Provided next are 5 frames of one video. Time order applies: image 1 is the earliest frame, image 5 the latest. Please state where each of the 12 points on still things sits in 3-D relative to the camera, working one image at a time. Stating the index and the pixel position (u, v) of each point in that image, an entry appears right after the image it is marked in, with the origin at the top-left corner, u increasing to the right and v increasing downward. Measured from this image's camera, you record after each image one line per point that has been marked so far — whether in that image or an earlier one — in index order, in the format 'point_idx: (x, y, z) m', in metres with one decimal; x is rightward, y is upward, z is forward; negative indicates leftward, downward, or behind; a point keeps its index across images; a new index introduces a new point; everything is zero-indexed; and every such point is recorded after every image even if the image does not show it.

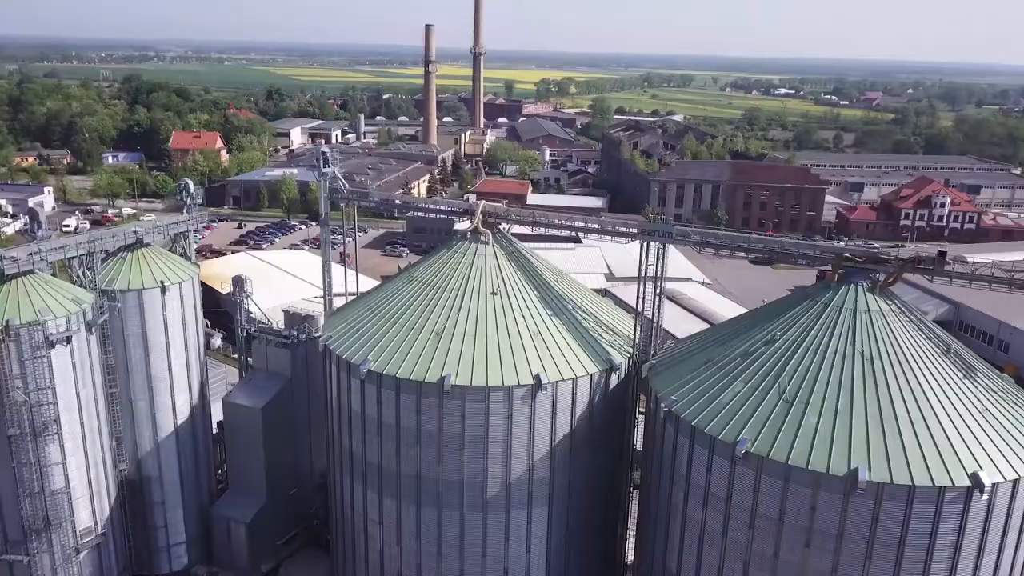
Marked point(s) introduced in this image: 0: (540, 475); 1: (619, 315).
0: (+0.6, -4.2, +16.3) m
1: (+2.9, -0.7, +19.7) m
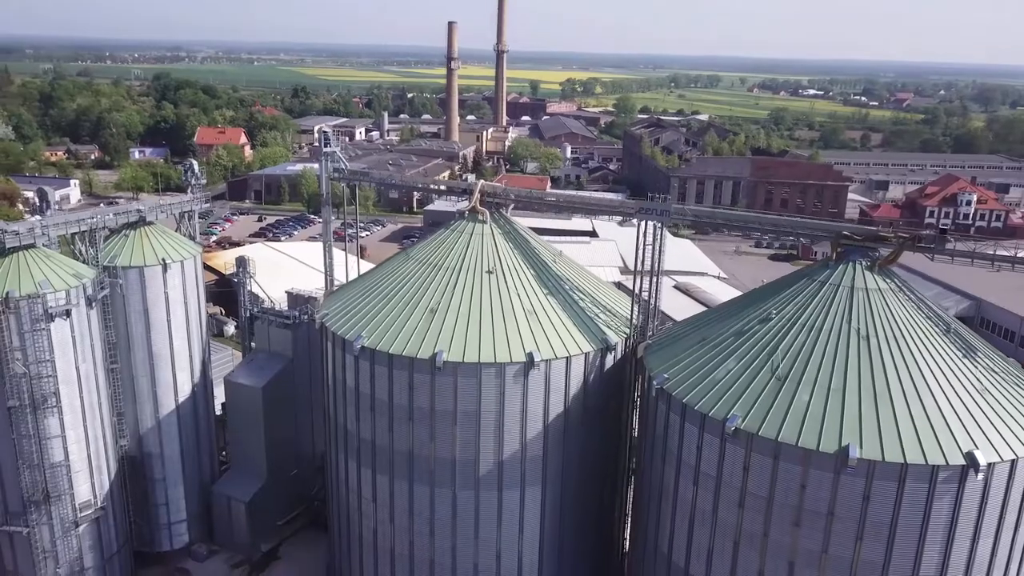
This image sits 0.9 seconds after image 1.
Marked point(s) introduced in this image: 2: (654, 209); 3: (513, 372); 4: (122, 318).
0: (+0.5, -3.7, +16.2) m
1: (+2.9, -0.2, +19.5) m
2: (+3.4, +1.9, +17.3) m
3: (0.0, -1.8, +15.6) m
4: (-10.8, -0.9, +19.8) m
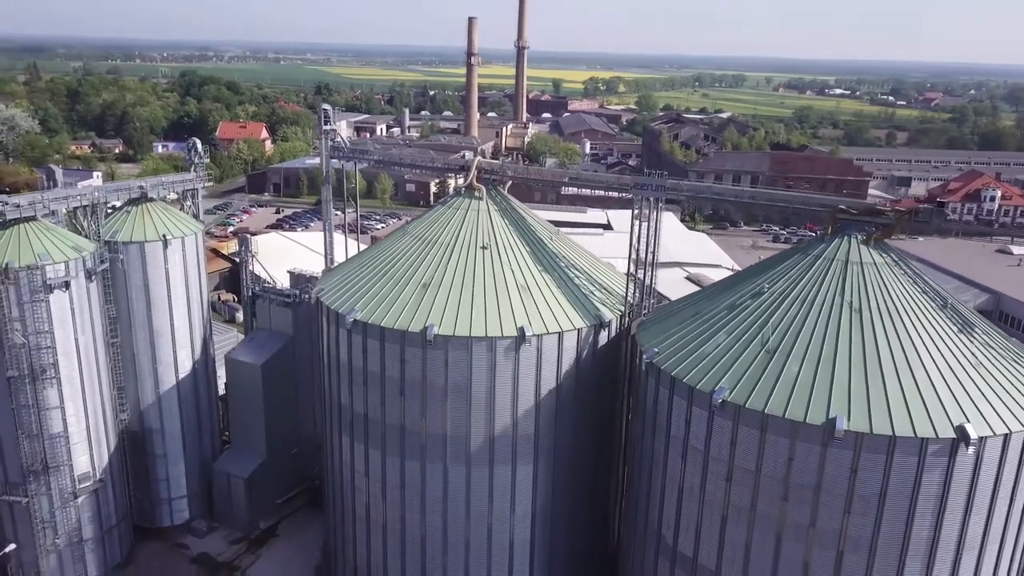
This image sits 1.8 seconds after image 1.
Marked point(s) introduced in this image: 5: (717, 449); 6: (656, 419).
0: (+0.3, -3.2, +16.1) m
1: (+2.8, +0.3, +19.3) m
2: (+3.2, +2.5, +17.1) m
3: (-0.2, -1.3, +15.5) m
4: (-10.8, -0.2, +20.0) m
5: (+3.6, -2.8, +12.7) m
6: (+2.8, -2.6, +14.0) m
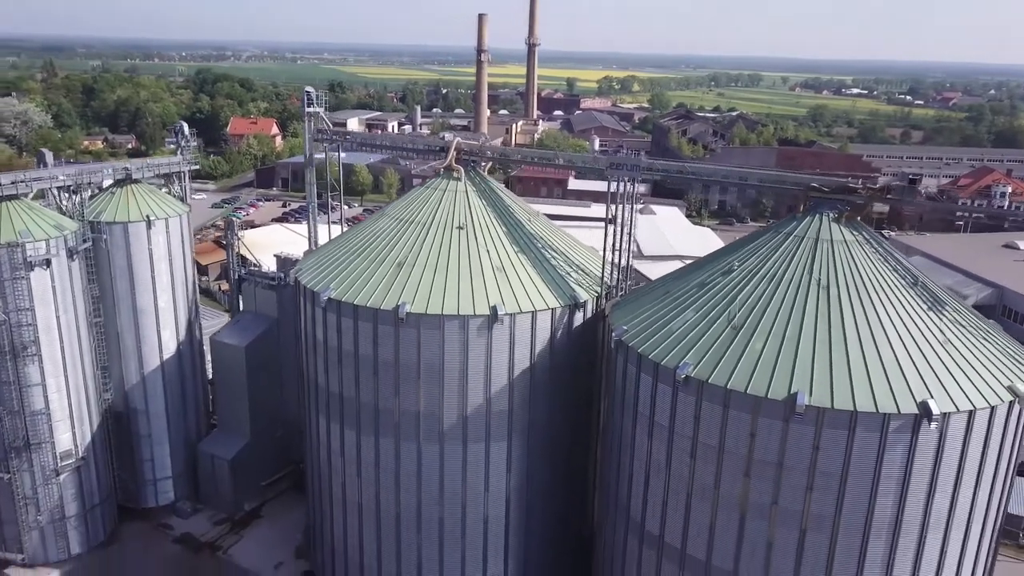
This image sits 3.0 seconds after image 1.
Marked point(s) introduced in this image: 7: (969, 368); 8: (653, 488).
0: (-0.3, -2.7, +16.0) m
1: (+2.3, +0.8, +19.2) m
2: (+2.7, +2.9, +17.0) m
3: (-0.8, -0.8, +15.4) m
4: (-11.3, +0.4, +20.1) m
5: (+3.0, -2.4, +12.6) m
6: (+2.2, -2.1, +13.9) m
7: (+7.5, -1.3, +11.8) m
8: (+2.6, -3.7, +13.4) m
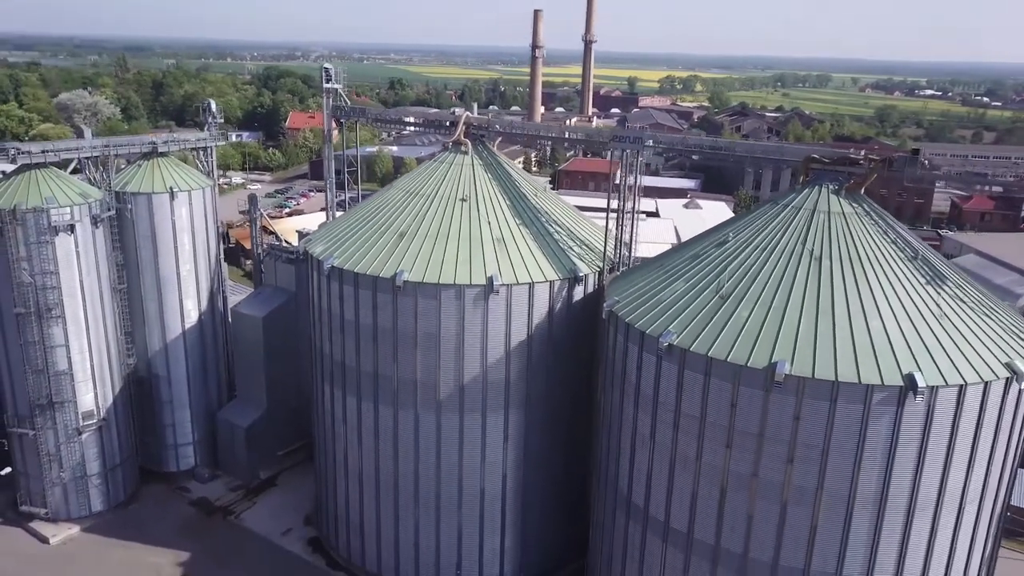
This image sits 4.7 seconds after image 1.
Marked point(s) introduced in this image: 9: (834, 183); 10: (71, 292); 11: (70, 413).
0: (-0.4, -2.1, +16.0) m
1: (+2.5, +1.4, +19.0) m
2: (+2.8, +3.5, +16.8) m
3: (-0.9, -0.2, +15.5) m
4: (-11.1, +1.3, +20.9) m
5: (+2.6, -1.8, +12.4) m
6: (+1.9, -1.5, +13.8) m
7: (+7.1, -0.9, +11.3) m
8: (+2.3, -3.2, +13.2) m
9: (+6.0, +2.0, +13.4) m
10: (-11.5, -0.1, +18.8) m
11: (-11.9, -3.4, +19.4) m
